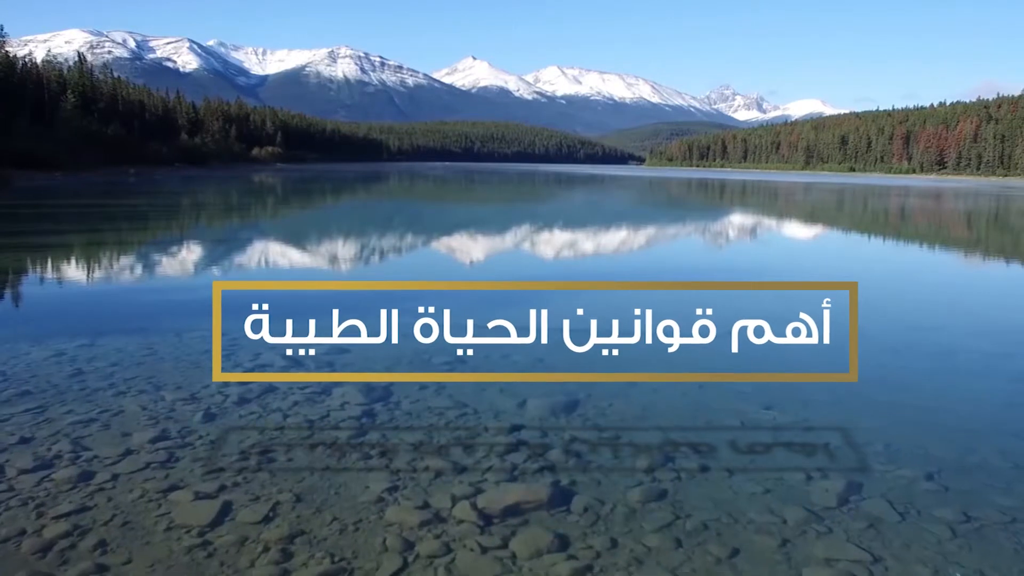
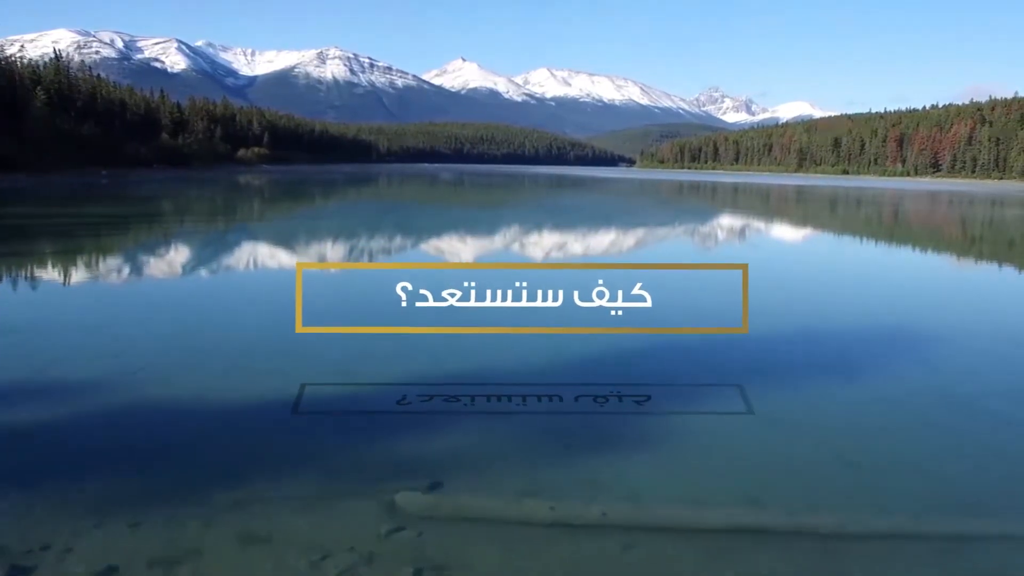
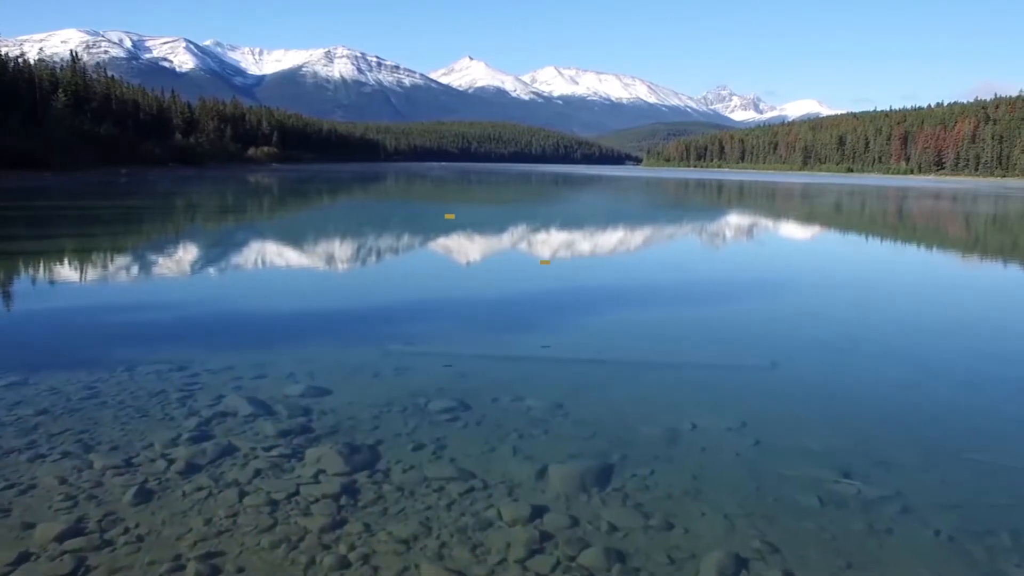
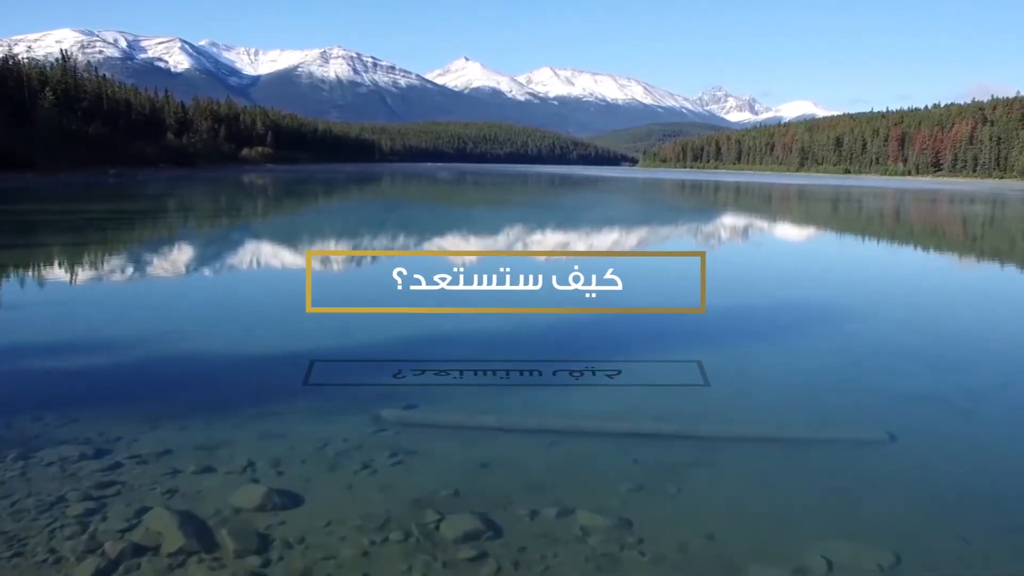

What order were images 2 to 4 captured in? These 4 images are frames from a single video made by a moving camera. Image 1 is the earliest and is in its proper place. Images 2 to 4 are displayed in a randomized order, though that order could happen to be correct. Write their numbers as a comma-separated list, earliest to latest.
3, 4, 2
